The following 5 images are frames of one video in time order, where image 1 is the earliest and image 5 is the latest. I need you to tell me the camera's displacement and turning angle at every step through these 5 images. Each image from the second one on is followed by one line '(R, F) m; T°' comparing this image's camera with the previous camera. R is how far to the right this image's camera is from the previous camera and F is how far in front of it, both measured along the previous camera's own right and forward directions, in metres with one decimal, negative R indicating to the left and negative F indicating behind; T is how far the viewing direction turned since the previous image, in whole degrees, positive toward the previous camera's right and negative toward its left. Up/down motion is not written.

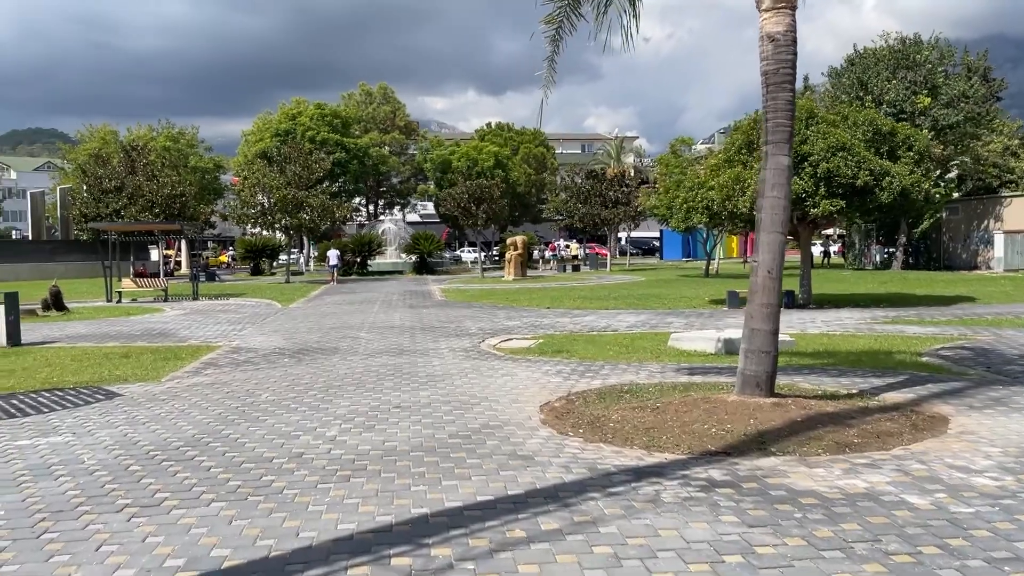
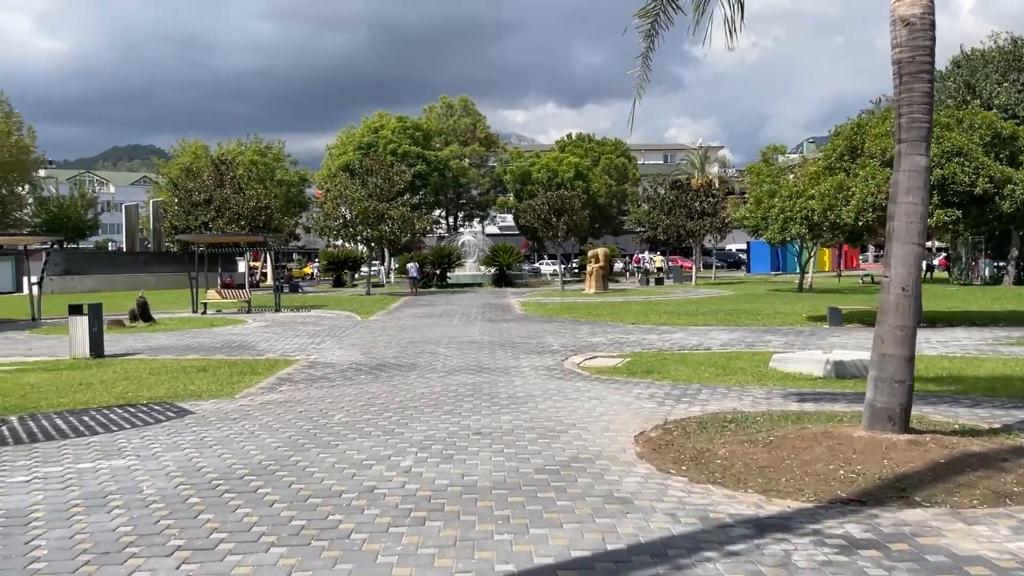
(-0.1, +0.7) m; -5°
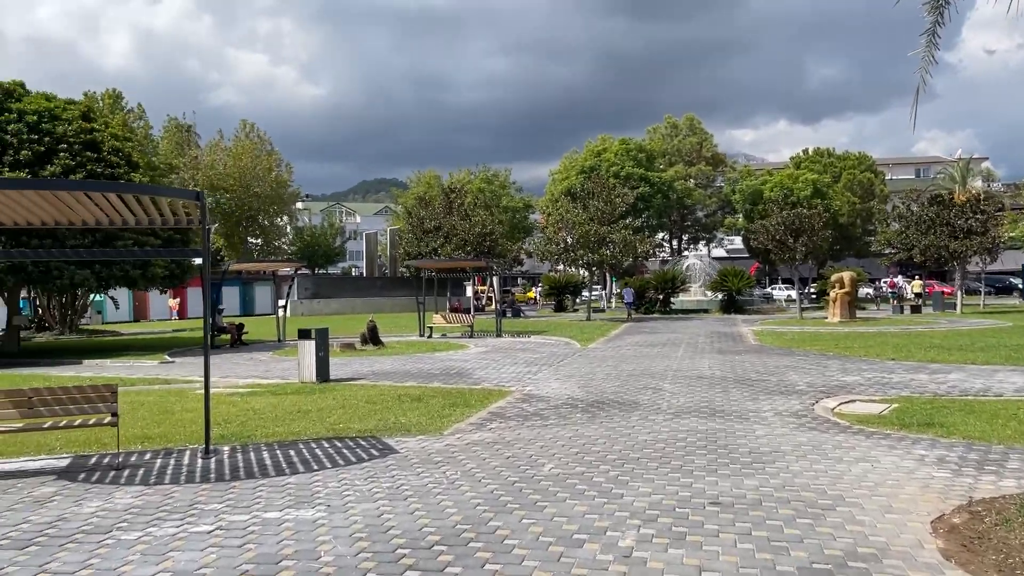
(-0.2, +1.3) m; -15°
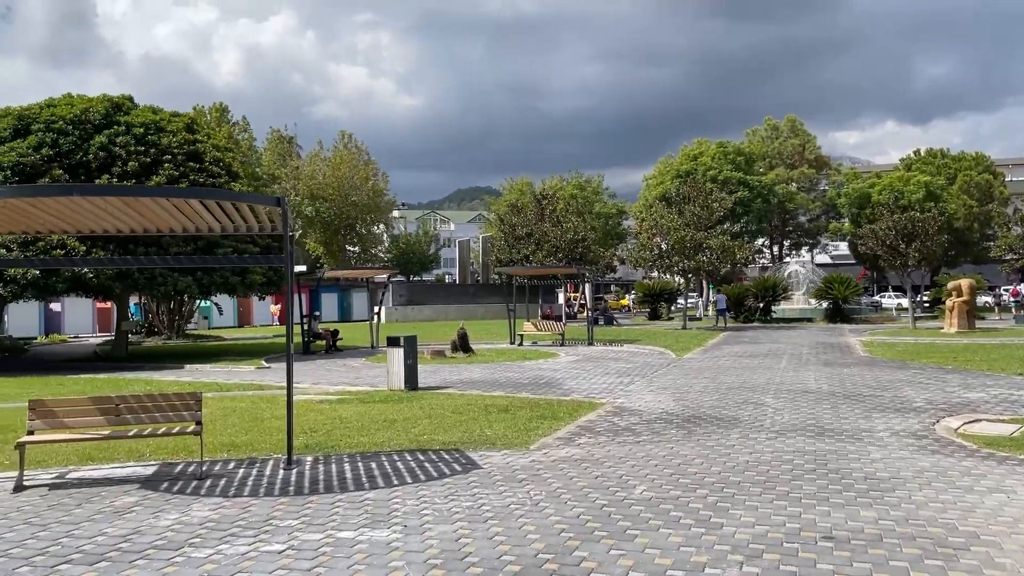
(0.0, +0.5) m; -6°
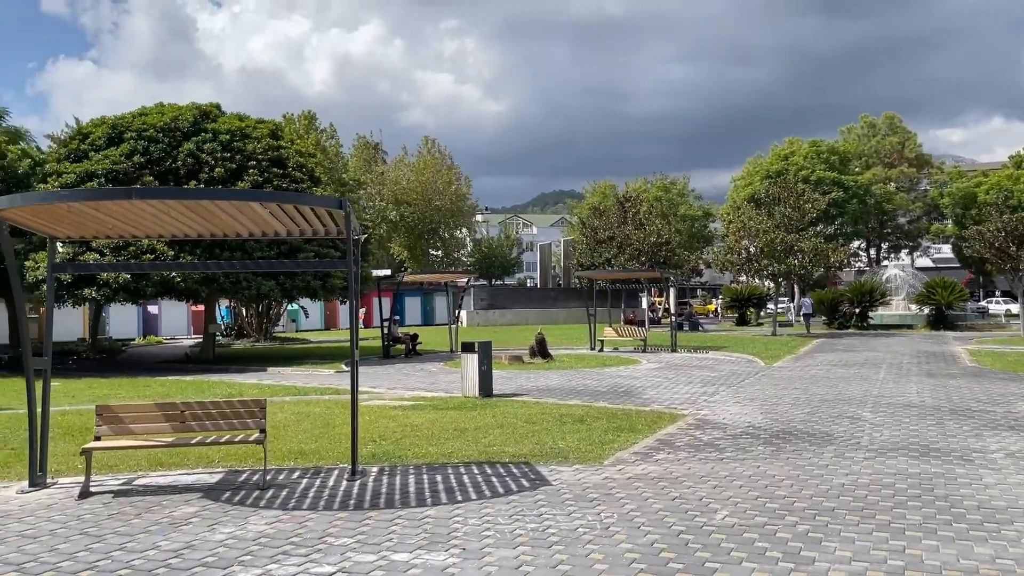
(+0.1, +0.5) m; -6°
